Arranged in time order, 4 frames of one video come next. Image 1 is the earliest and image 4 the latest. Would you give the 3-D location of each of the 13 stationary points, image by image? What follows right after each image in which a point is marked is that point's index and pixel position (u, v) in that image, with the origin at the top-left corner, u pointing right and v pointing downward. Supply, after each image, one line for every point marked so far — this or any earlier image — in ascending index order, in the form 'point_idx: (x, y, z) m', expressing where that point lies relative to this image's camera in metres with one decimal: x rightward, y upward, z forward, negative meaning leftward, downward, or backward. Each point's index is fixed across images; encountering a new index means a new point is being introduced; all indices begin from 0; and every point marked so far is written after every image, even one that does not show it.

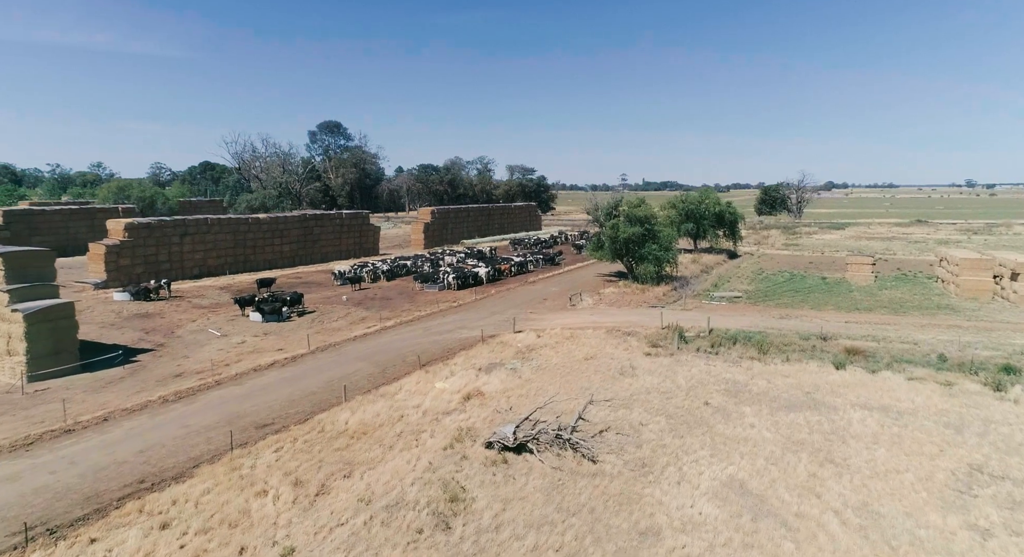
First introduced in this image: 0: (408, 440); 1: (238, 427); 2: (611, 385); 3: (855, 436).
0: (-2.5, -4.0, +15.2) m
1: (-6.7, -3.7, +15.3) m
2: (+3.1, -3.4, +19.7) m
3: (+8.9, -4.1, +16.1) m
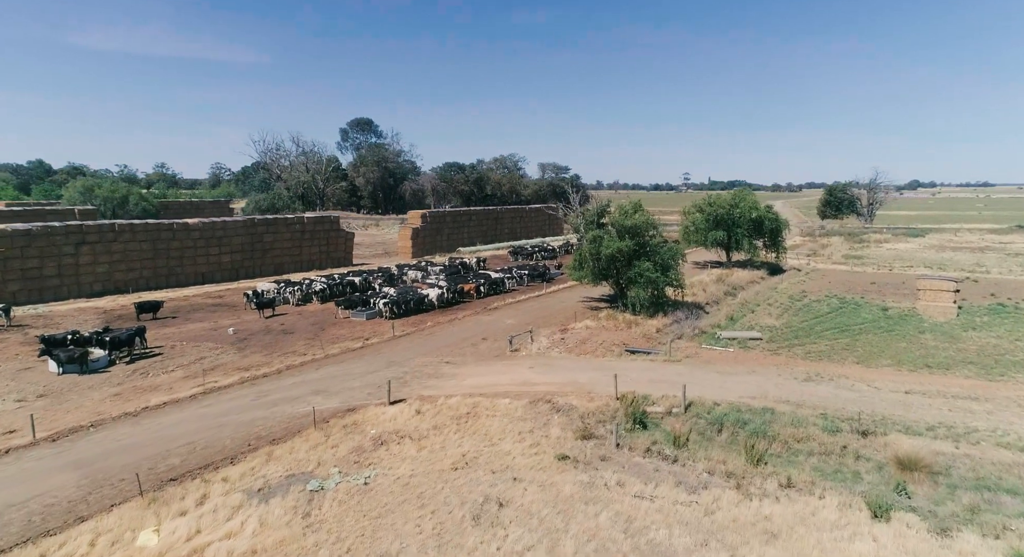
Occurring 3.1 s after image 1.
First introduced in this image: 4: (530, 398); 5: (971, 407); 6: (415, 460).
0: (-7.4, -5.3, +7.0) m
1: (-11.6, -4.9, +7.4) m
2: (-1.3, -4.8, +10.9) m
3: (+4.0, -5.6, +6.7) m
4: (+0.6, -3.7, +19.4) m
5: (+14.1, -3.9, +19.1) m
6: (-2.4, -4.3, +14.9) m
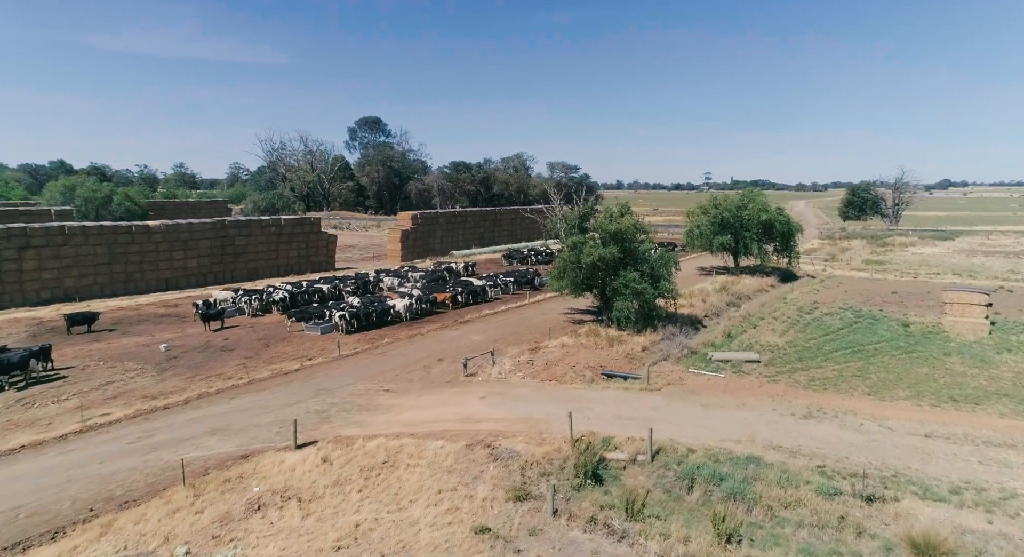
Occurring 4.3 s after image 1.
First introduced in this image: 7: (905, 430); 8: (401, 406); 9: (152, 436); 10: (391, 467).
0: (-9.5, -5.8, +4.2) m
1: (-13.6, -5.4, +4.7) m
2: (-3.3, -5.3, +7.8) m
3: (+1.9, -6.1, +3.5) m
4: (-1.1, -4.2, +16.2) m
5: (+12.4, -4.4, +15.5) m
6: (-4.2, -4.8, +11.9) m
7: (+11.2, -4.2, +17.6) m
8: (-3.3, -3.7, +18.4) m
9: (-8.9, -3.9, +15.6) m
10: (-2.8, -4.4, +14.6) m
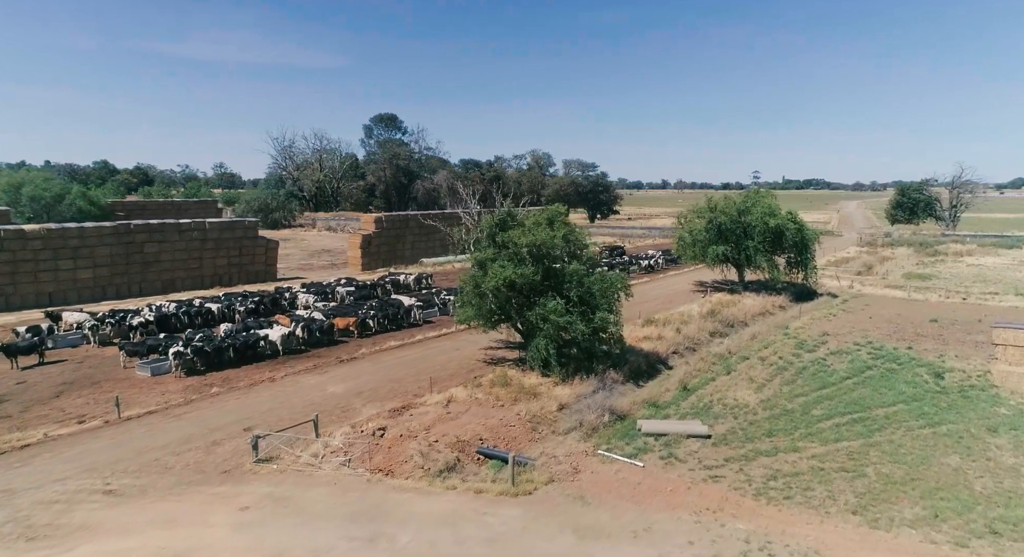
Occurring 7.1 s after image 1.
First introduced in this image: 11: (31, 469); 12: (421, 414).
0: (-15.2, -6.7, -1.8) m
1: (-19.3, -6.3, -0.9) m
2: (-8.8, -6.3, +1.4) m
3: (-3.9, -7.1, -3.2) m
4: (-6.0, -5.2, +9.7) m
5: (+7.4, -5.6, +8.0) m
6: (-9.4, -5.8, +5.5) m
7: (+6.4, -5.3, +10.2) m
8: (-8.0, -4.7, +12.0) m
9: (-13.8, -4.9, +9.6) m
10: (-7.8, -5.4, +8.2) m
11: (-10.7, -4.2, +14.0) m
12: (-2.6, -3.9, +18.3) m
